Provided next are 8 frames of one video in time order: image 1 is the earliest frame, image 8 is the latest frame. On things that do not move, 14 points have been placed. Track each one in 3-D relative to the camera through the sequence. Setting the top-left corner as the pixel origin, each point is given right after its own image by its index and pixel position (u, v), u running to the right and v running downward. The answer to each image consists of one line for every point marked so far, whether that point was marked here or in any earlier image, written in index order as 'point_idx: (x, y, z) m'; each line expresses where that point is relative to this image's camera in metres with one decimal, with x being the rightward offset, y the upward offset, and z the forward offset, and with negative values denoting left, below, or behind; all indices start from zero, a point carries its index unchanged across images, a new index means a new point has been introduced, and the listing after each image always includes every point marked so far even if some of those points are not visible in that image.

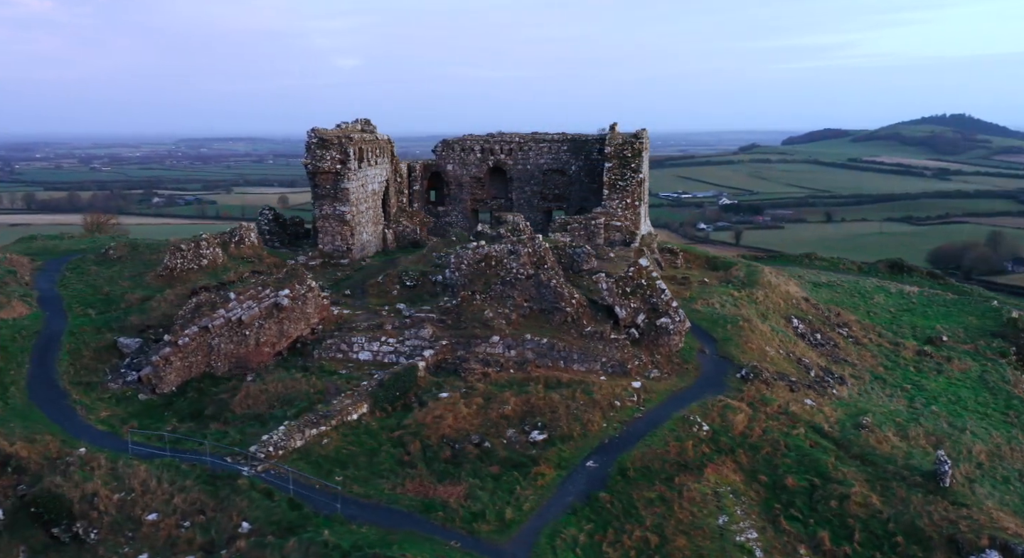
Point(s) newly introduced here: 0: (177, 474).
0: (-5.0, -3.0, +12.3) m
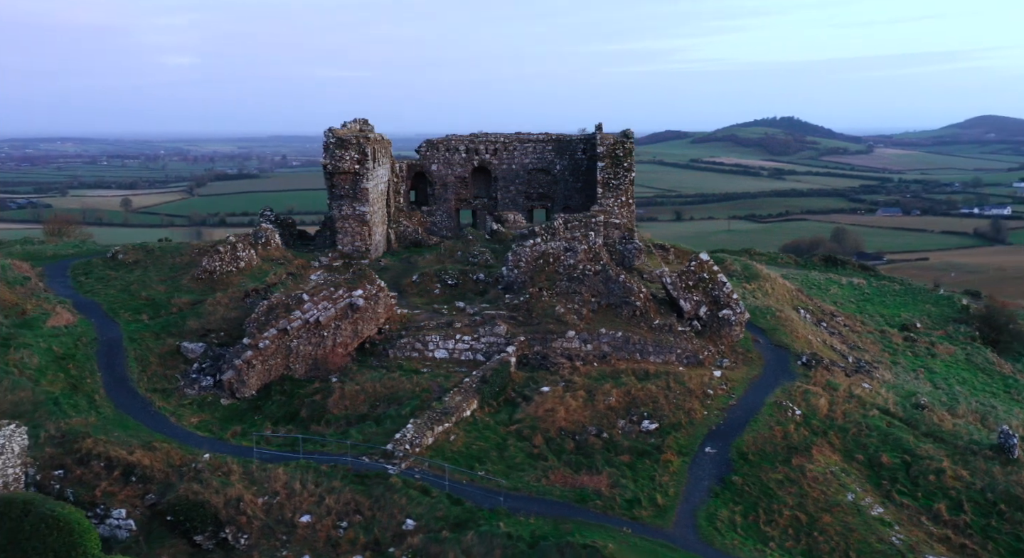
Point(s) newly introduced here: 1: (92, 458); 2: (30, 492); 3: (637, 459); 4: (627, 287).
0: (-2.8, -2.9, +12.1) m
1: (-6.5, -2.7, +12.4) m
2: (-6.6, -3.0, +11.4) m
3: (+2.1, -2.9, +13.1) m
4: (+2.6, -0.2, +18.2) m
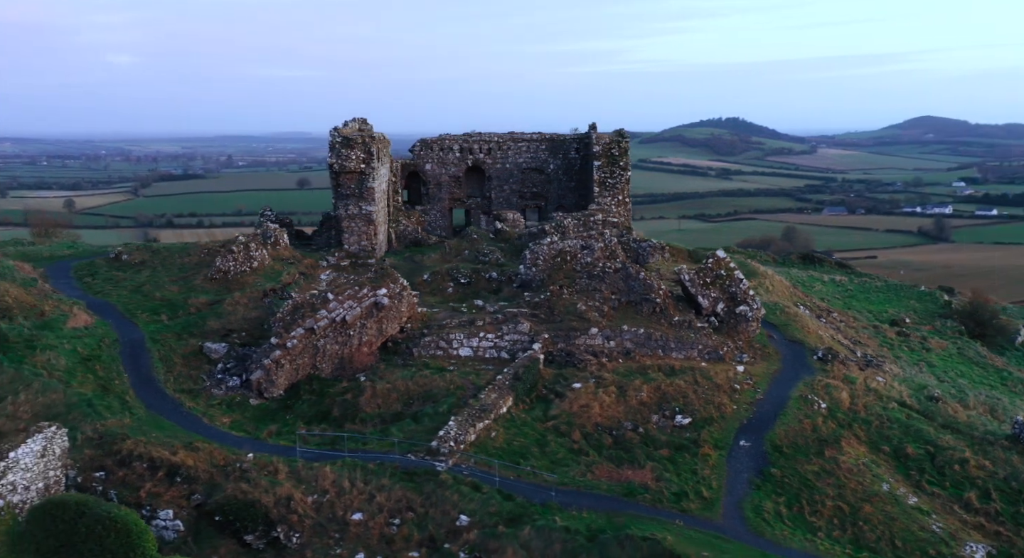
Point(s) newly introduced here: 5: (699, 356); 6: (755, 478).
0: (-2.1, -2.9, +12.1) m
1: (-5.8, -2.7, +12.2) m
2: (-5.9, -3.0, +11.2) m
3: (+2.7, -2.9, +13.3) m
4: (+3.1, -0.1, +18.4) m
5: (+4.0, -1.7, +17.3) m
6: (+3.8, -3.2, +12.7) m
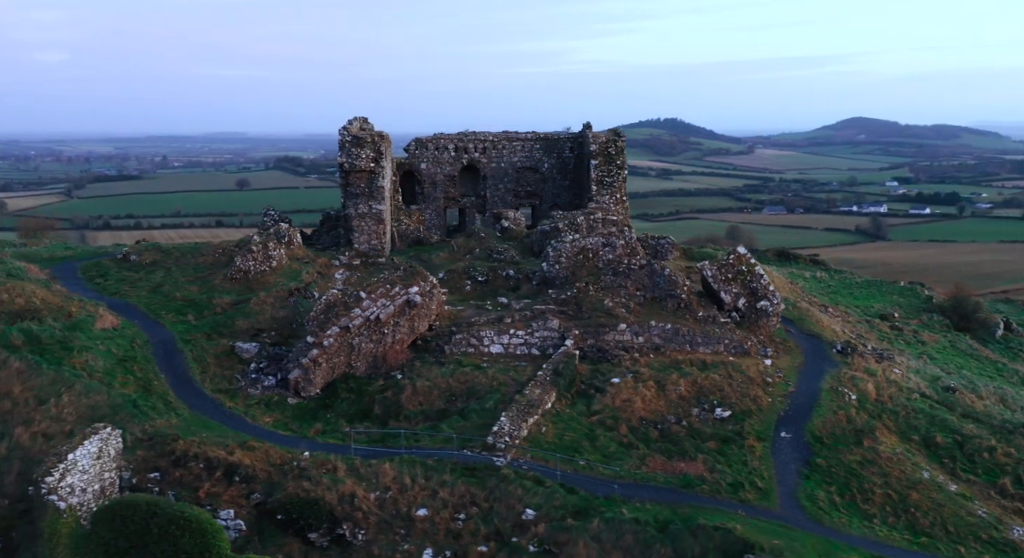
0: (-1.3, -2.9, +12.1) m
1: (-4.9, -2.7, +12.1) m
2: (-5.0, -3.0, +11.1) m
3: (+3.6, -2.8, +13.5) m
4: (+3.7, 0.0, +18.6) m
5: (+4.7, -1.6, +17.6) m
6: (+4.7, -3.1, +13.0) m
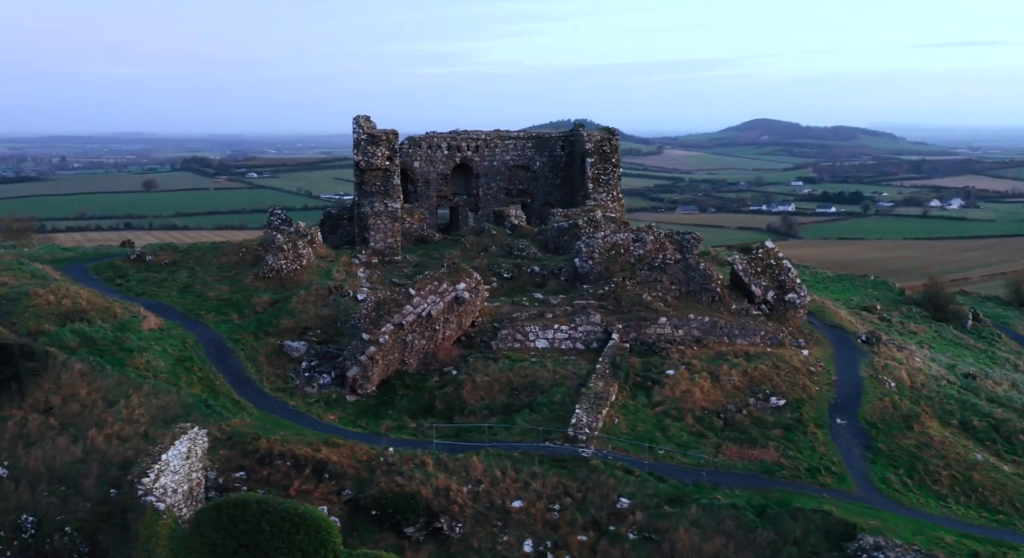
0: (+0.1, -2.8, +12.3) m
1: (-3.6, -2.7, +12.1) m
2: (-3.6, -2.9, +11.0) m
3: (+4.8, -2.7, +13.9) m
4: (+4.6, +0.1, +19.1) m
5: (+5.7, -1.4, +18.0) m
6: (+6.0, -2.9, +13.5) m
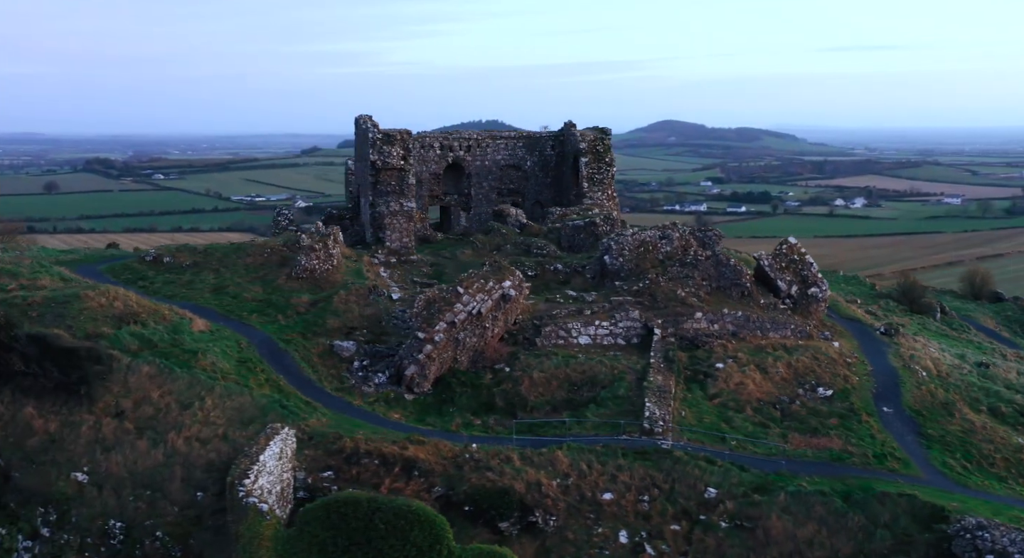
0: (+1.4, -2.7, +12.5) m
1: (-2.2, -2.7, +12.1) m
2: (-2.2, -2.9, +11.0) m
3: (+6.0, -2.6, +14.4) m
4: (+5.4, +0.2, +19.5) m
5: (+6.6, -1.3, +18.6) m
6: (+7.2, -2.8, +14.1) m
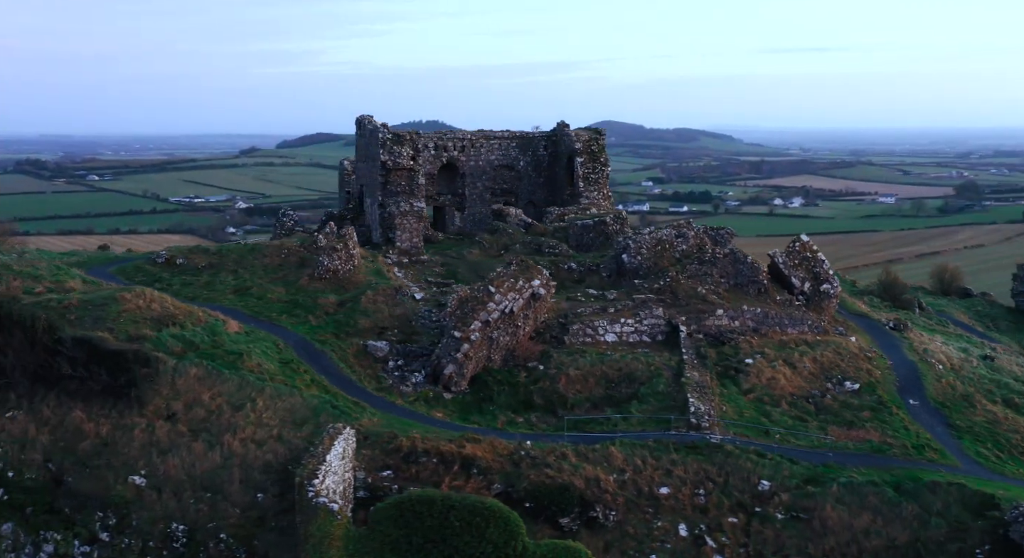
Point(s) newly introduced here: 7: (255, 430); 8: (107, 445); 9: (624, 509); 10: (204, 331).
0: (+2.2, -2.7, +12.7) m
1: (-1.4, -2.7, +12.1) m
2: (-1.3, -2.9, +11.1) m
3: (+6.7, -2.5, +14.8) m
4: (+6.0, +0.3, +19.9) m
5: (+7.1, -1.2, +19.0) m
6: (+7.9, -2.7, +14.5) m
7: (-4.0, -2.3, +12.4) m
8: (-6.1, -2.5, +12.0) m
9: (+1.7, -3.4, +11.8) m
10: (-5.6, -1.0, +14.6) m
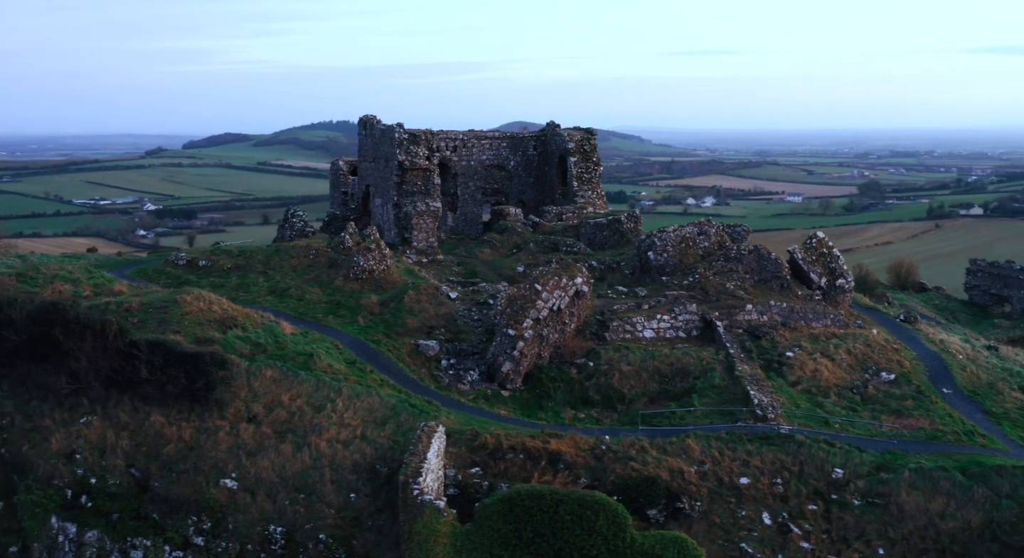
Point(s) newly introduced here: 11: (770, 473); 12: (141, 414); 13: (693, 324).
0: (+3.5, -2.7, +13.1) m
1: (-0.1, -2.6, +12.3) m
2: (+0.1, -2.9, +11.3) m
3: (+7.9, -2.4, +15.5) m
4: (+6.8, +0.4, +20.5) m
5: (+8.0, -1.1, +19.7) m
6: (+9.1, -2.6, +15.3) m
7: (-2.7, -2.3, +12.4) m
8: (-4.7, -2.5, +11.9) m
9: (+3.0, -3.3, +12.2) m
10: (-4.5, -1.0, +14.5) m
11: (+4.0, -3.0, +12.5) m
12: (-5.7, -2.1, +12.3) m
13: (+4.3, -1.0, +18.6) m
